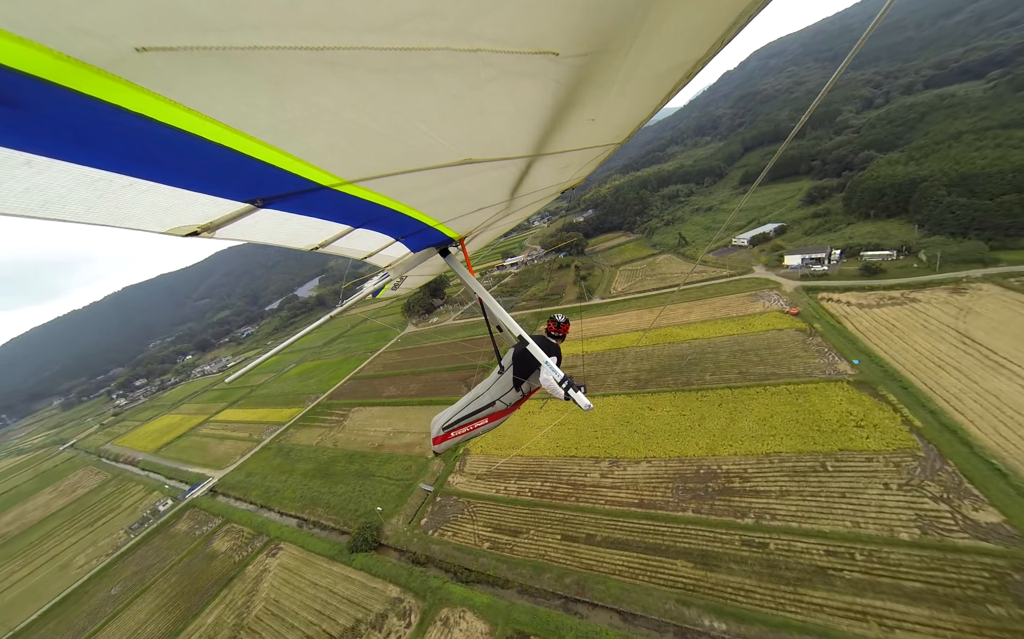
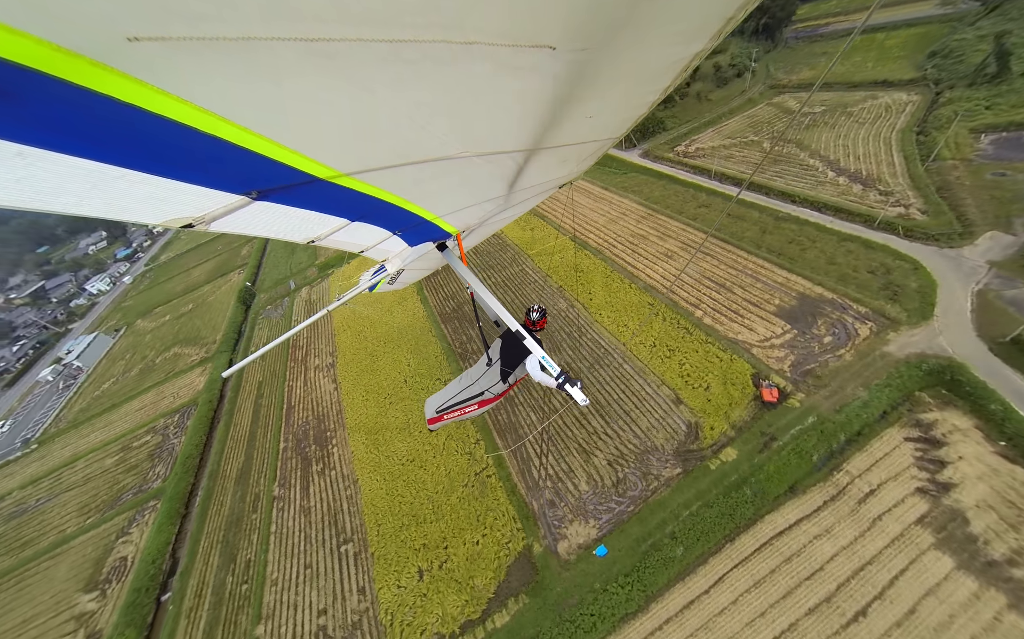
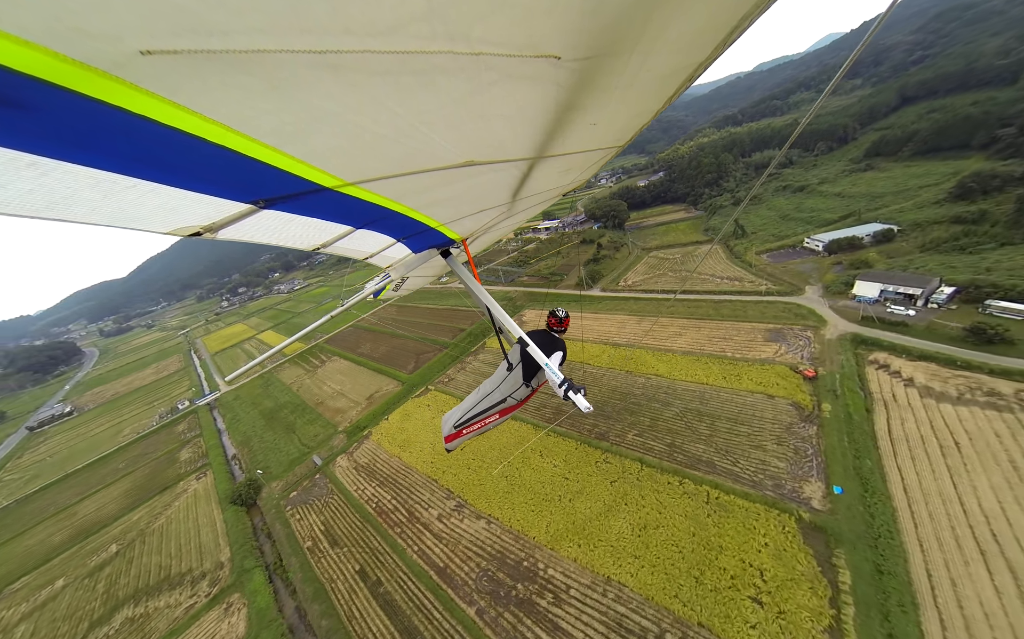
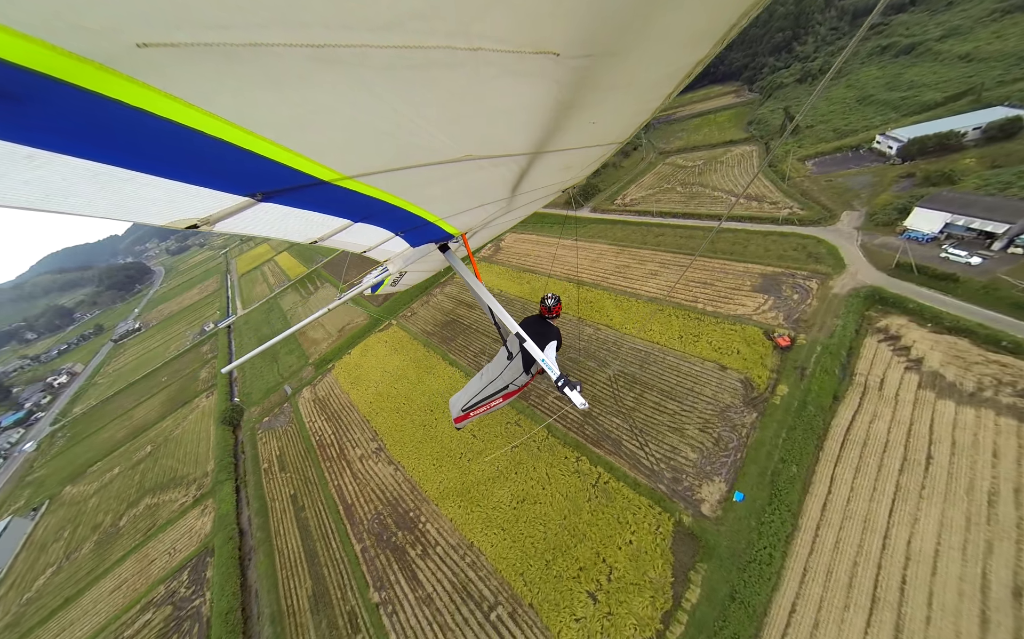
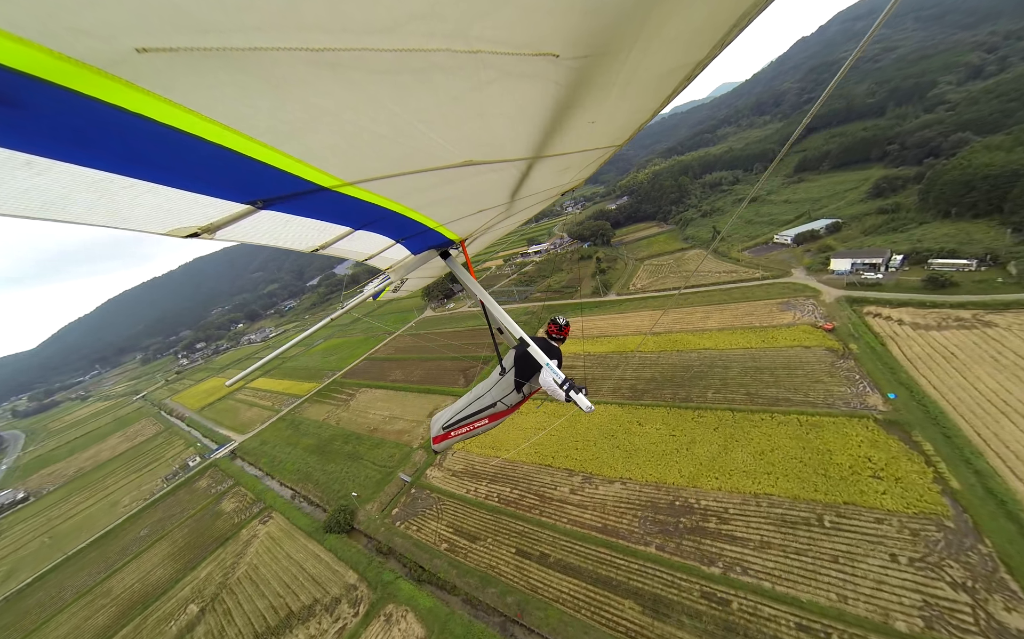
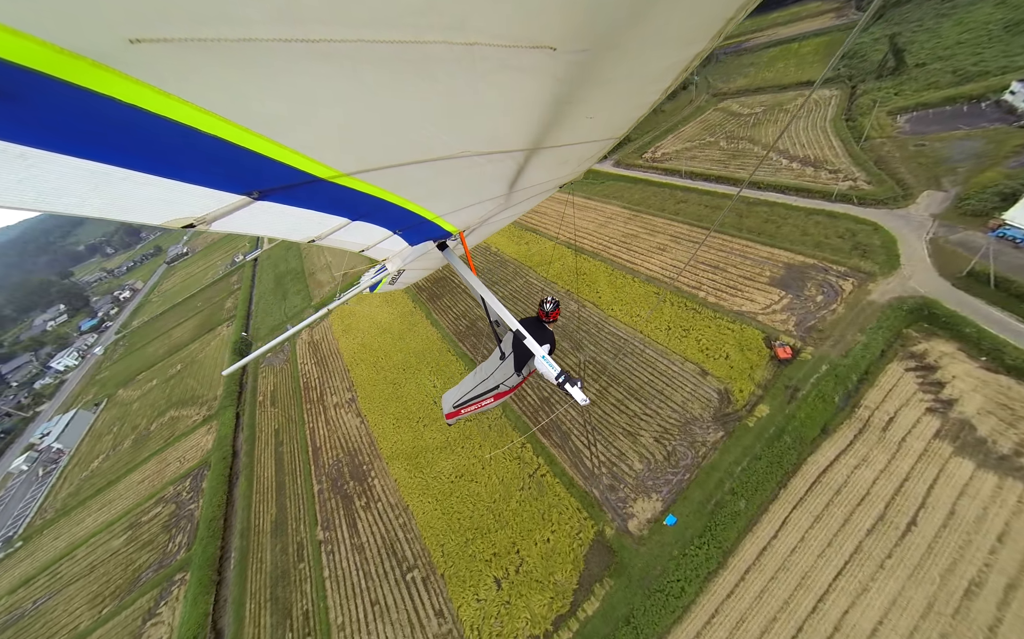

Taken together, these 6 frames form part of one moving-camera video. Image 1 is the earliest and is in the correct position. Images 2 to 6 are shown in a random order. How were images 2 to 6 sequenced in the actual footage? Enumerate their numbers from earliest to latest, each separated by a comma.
5, 3, 4, 6, 2
